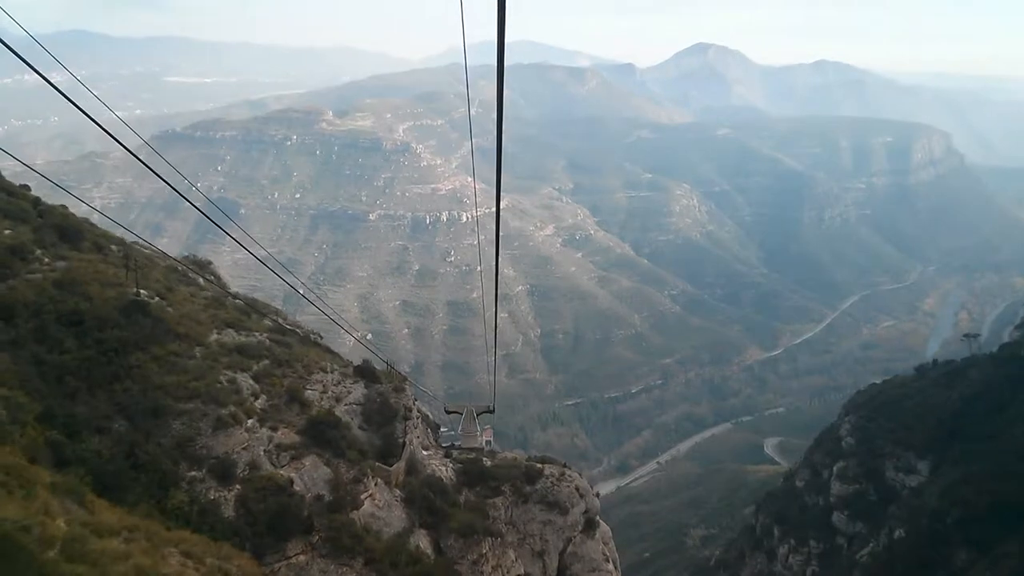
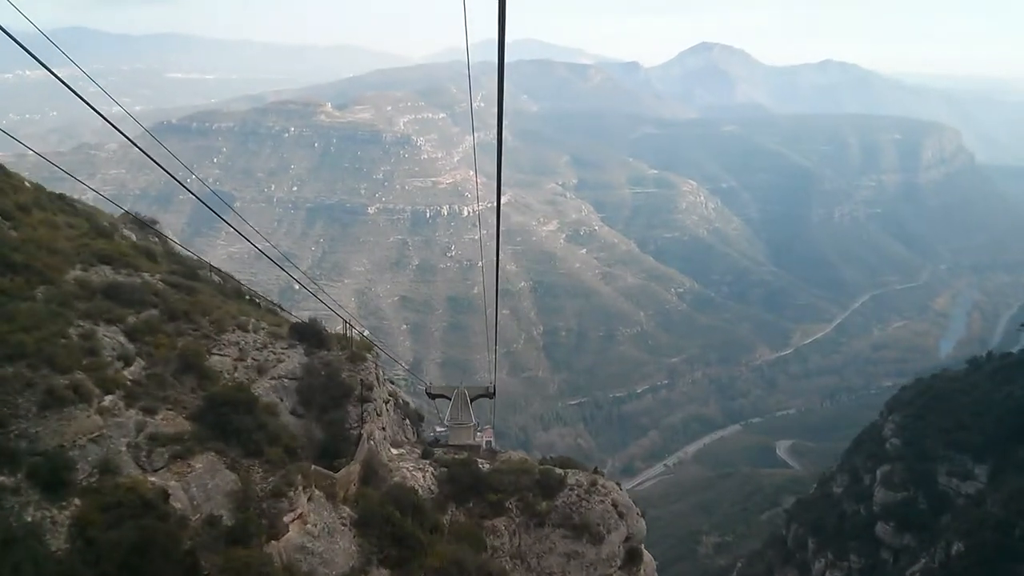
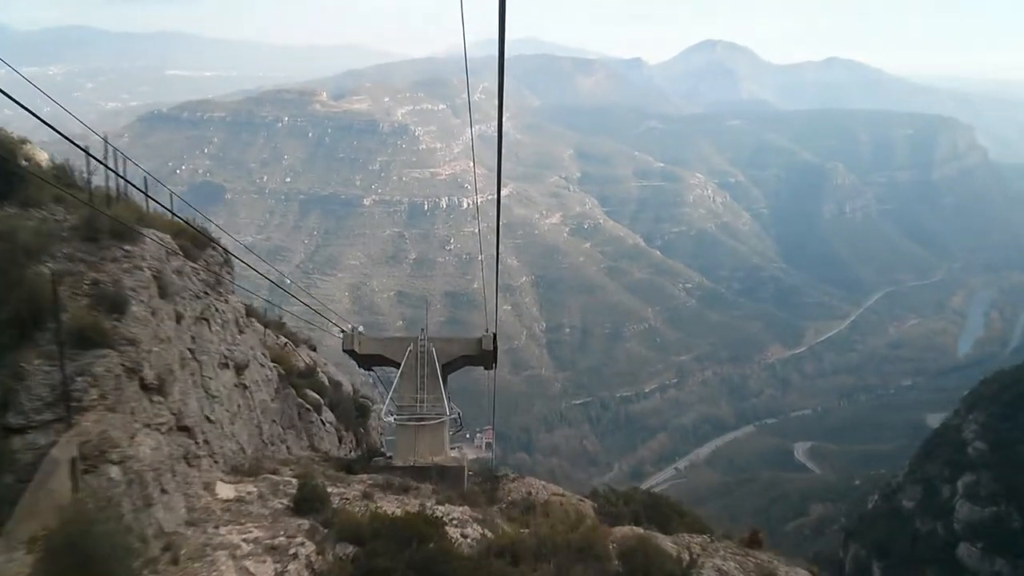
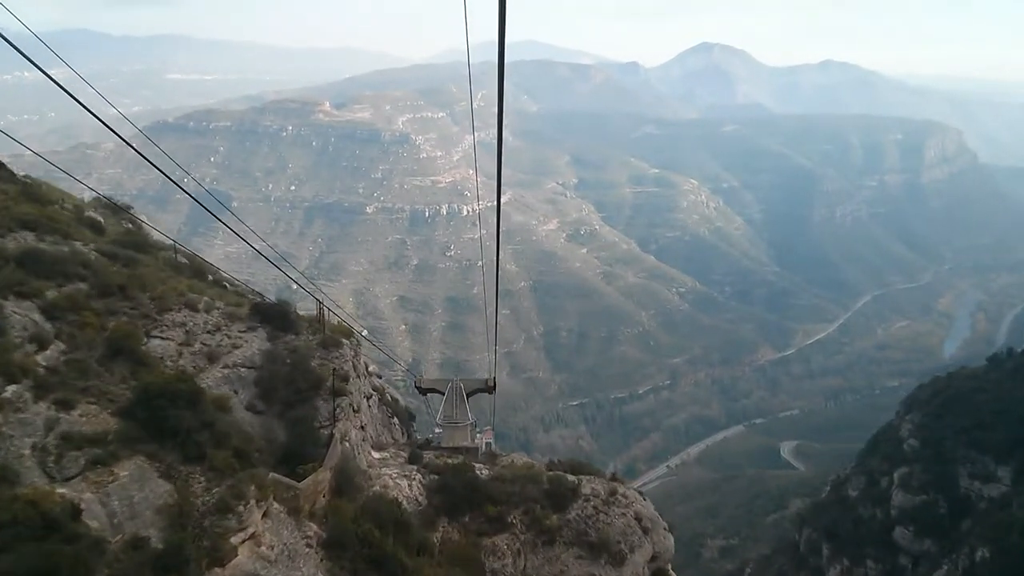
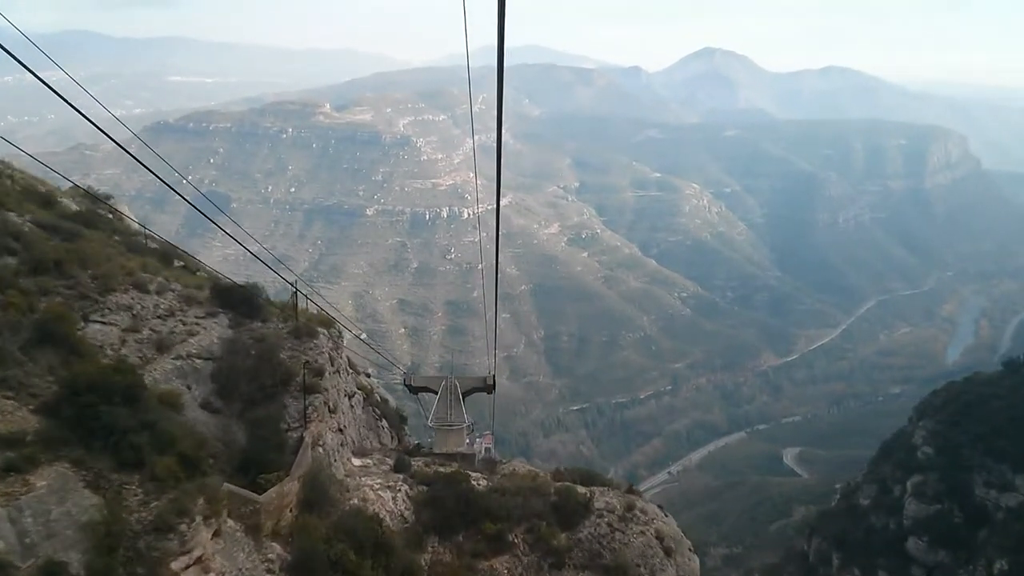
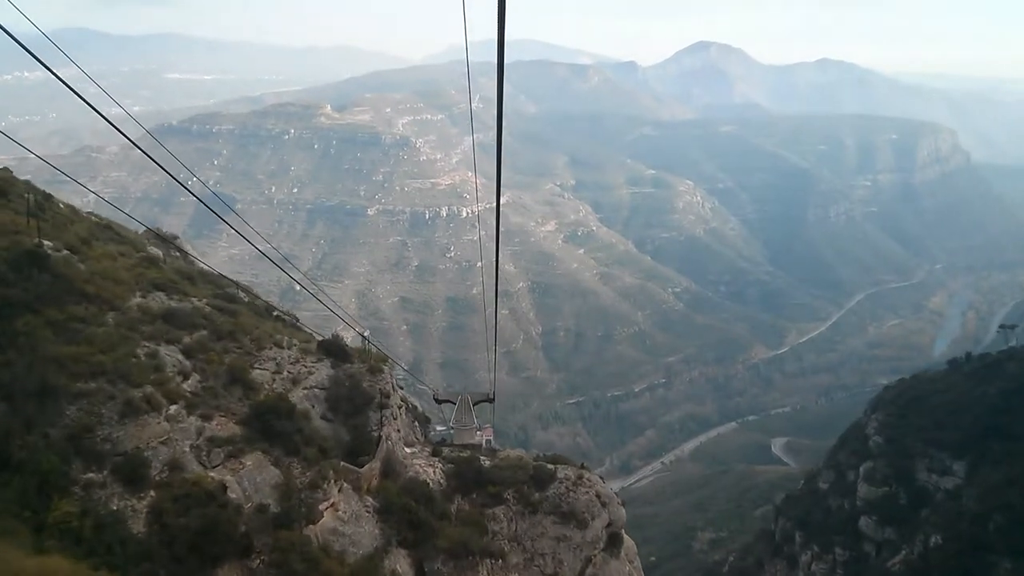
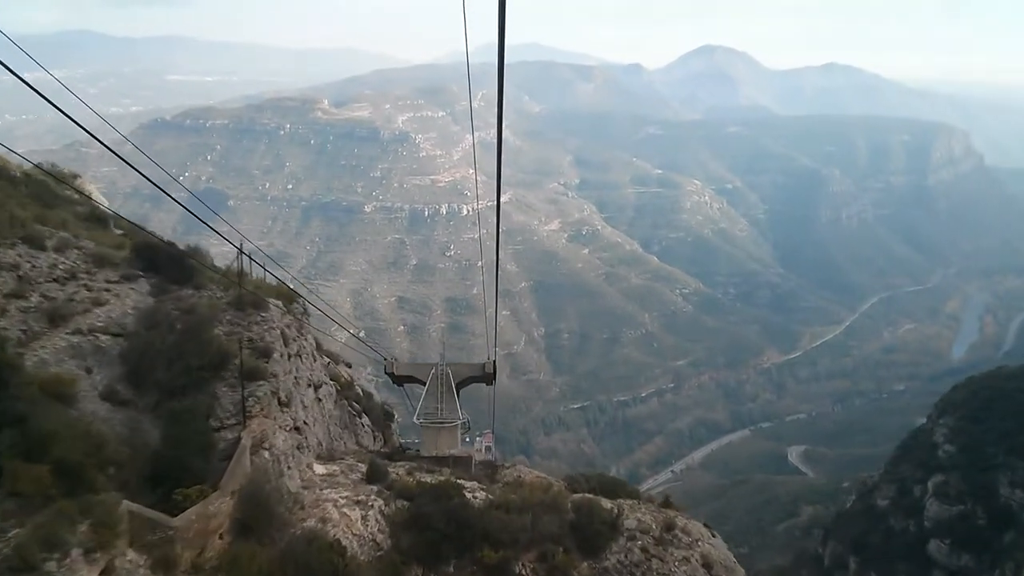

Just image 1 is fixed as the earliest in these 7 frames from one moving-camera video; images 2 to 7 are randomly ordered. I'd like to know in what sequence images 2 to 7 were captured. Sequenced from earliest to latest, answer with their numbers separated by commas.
6, 2, 4, 5, 7, 3
